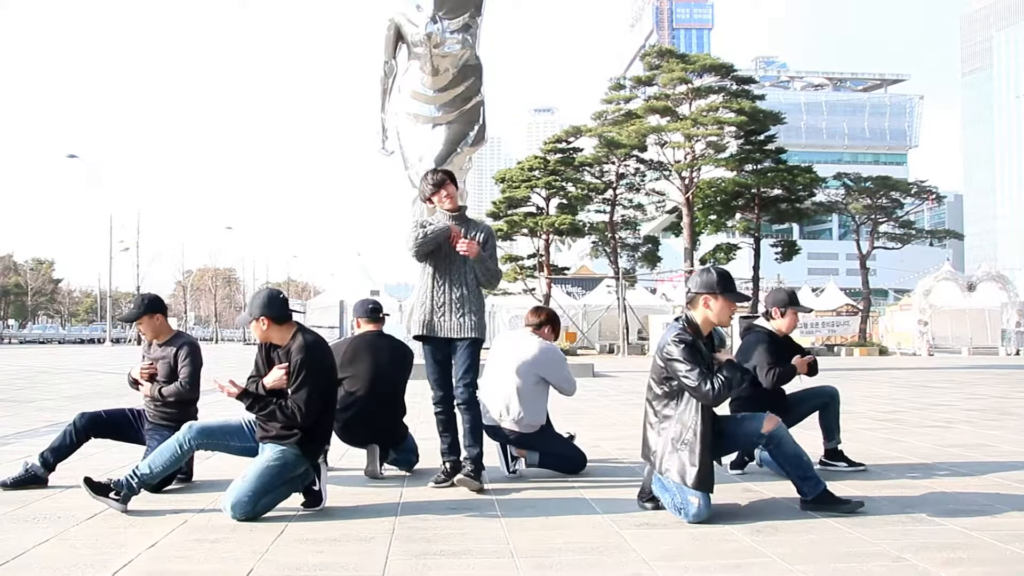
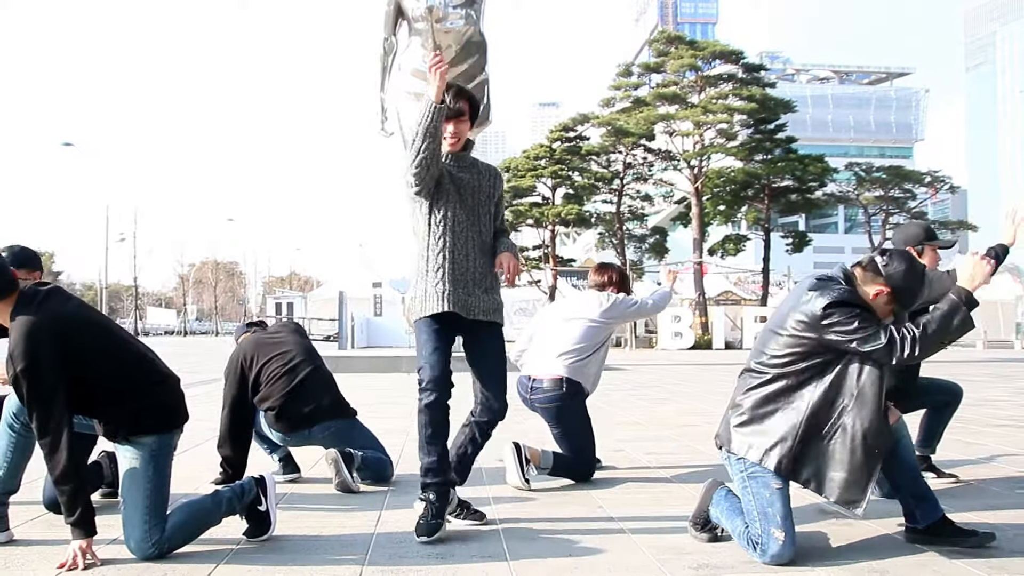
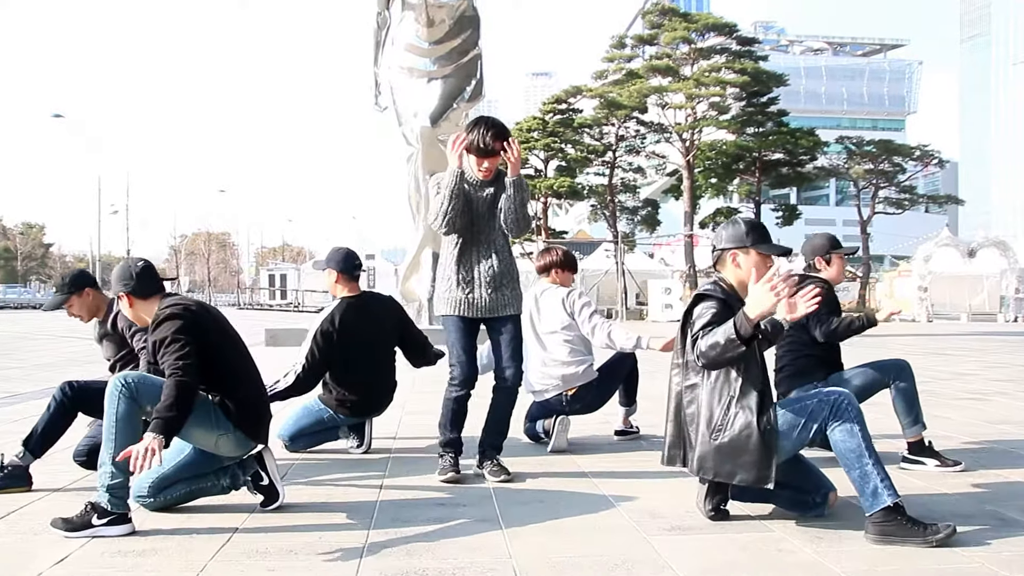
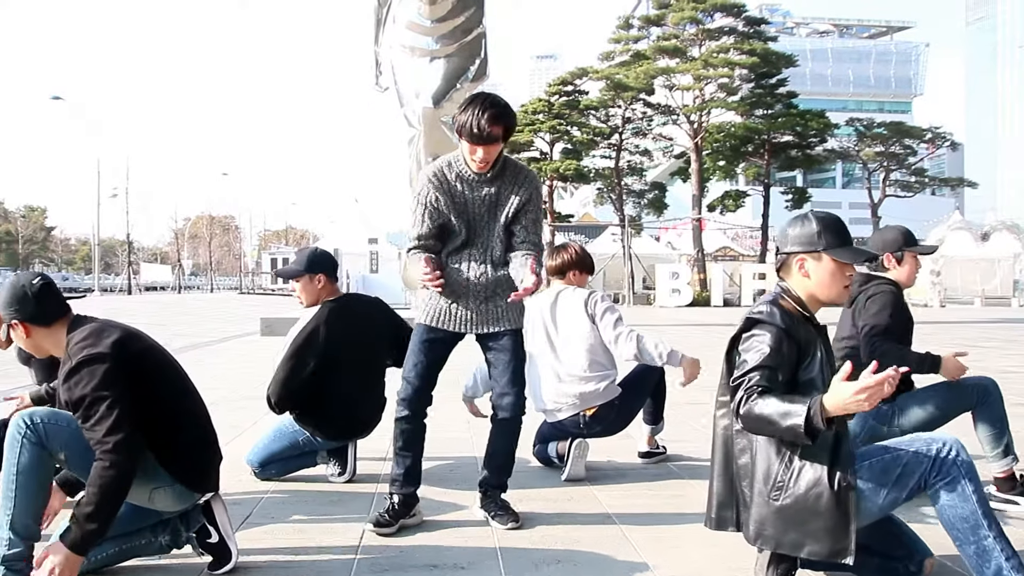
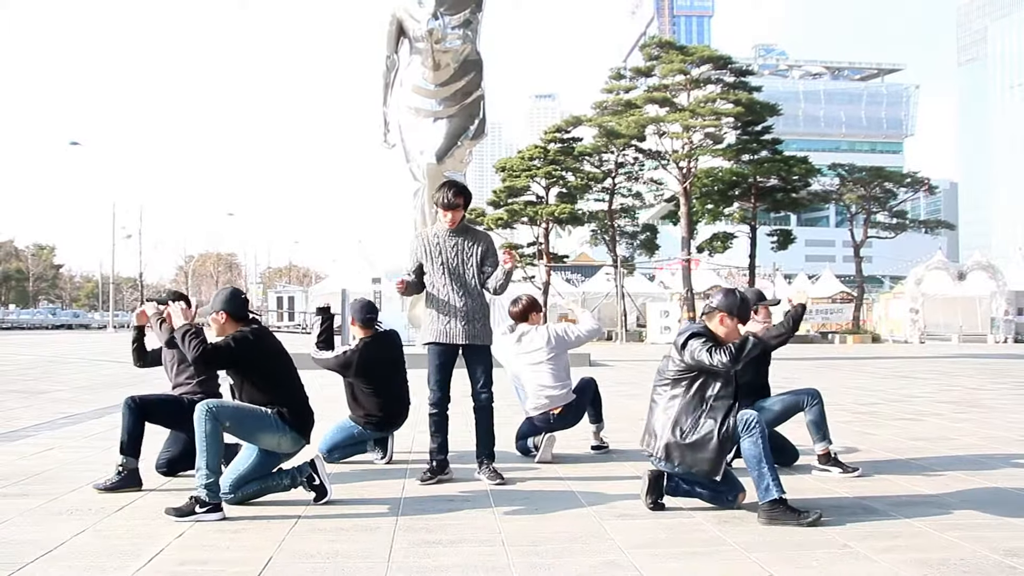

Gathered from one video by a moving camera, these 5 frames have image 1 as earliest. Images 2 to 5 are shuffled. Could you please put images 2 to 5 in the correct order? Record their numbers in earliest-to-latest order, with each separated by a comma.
2, 5, 3, 4
